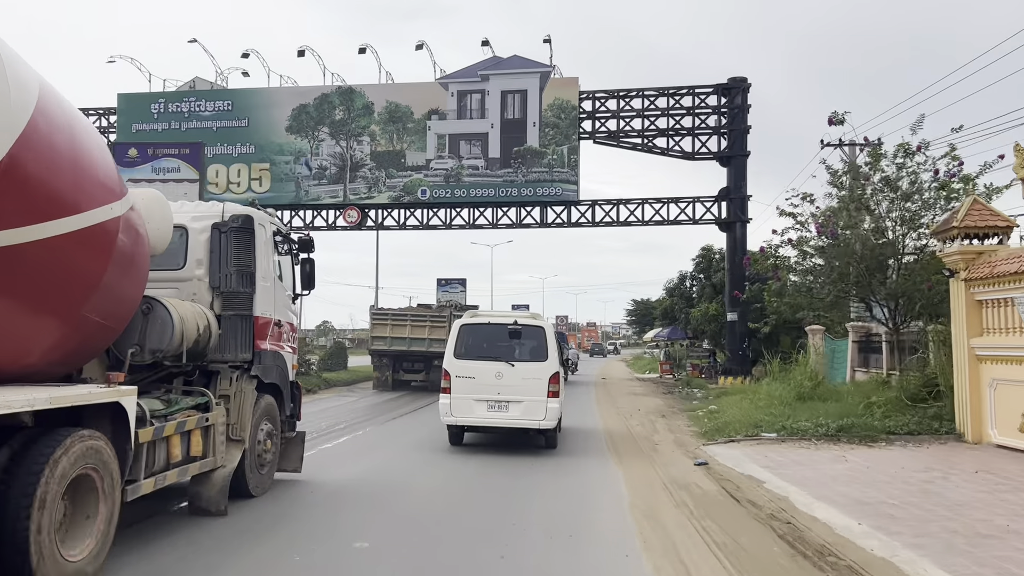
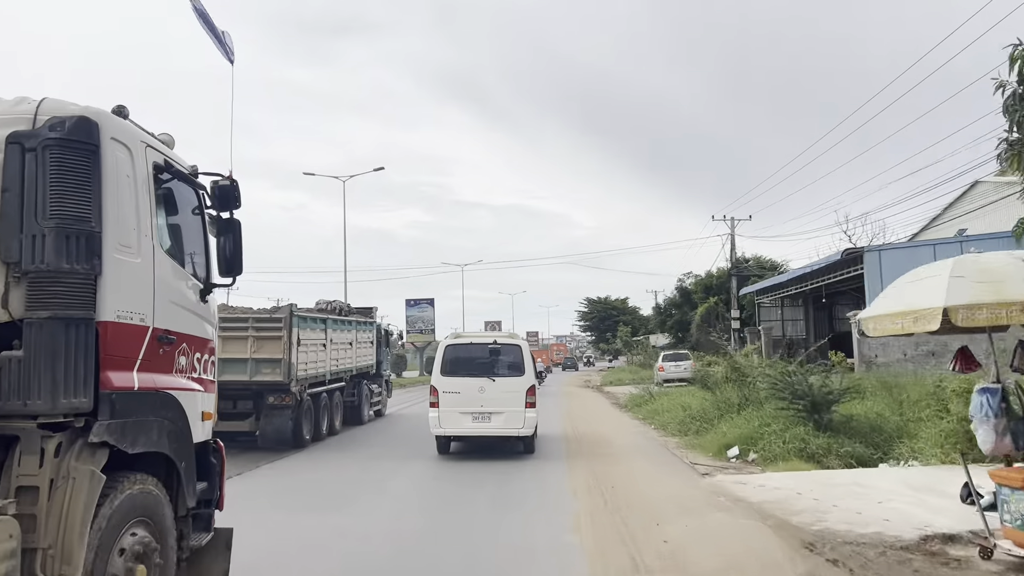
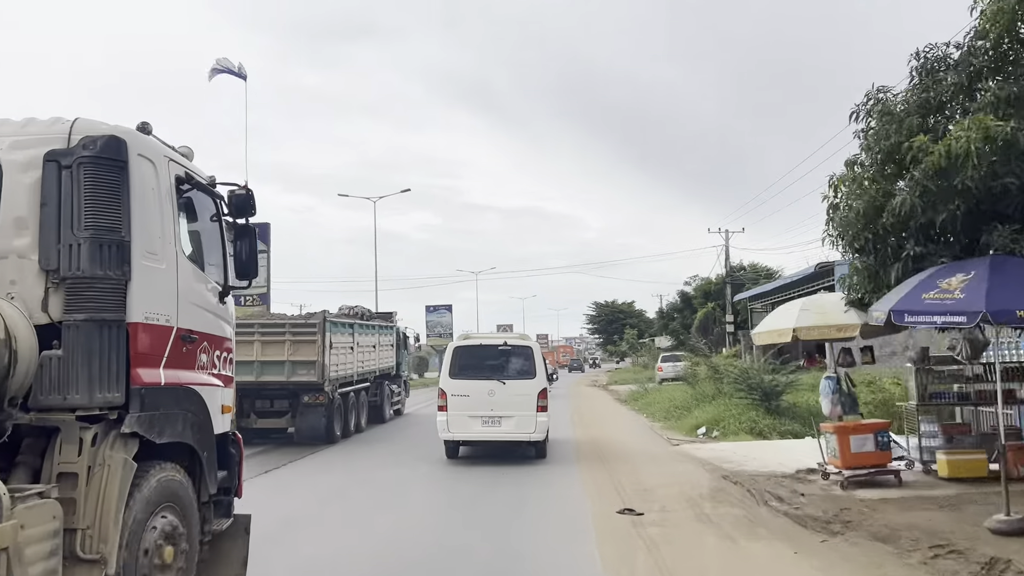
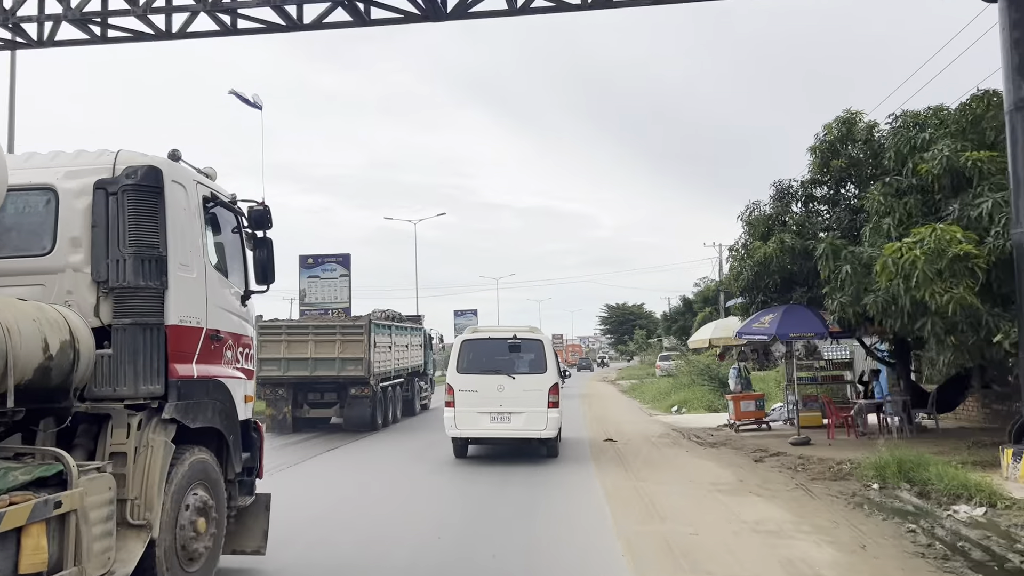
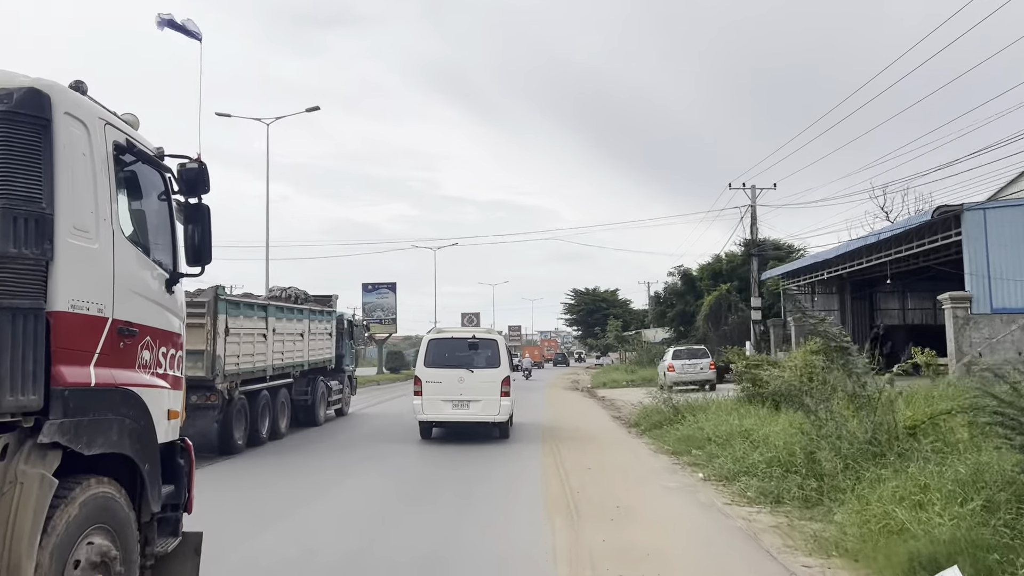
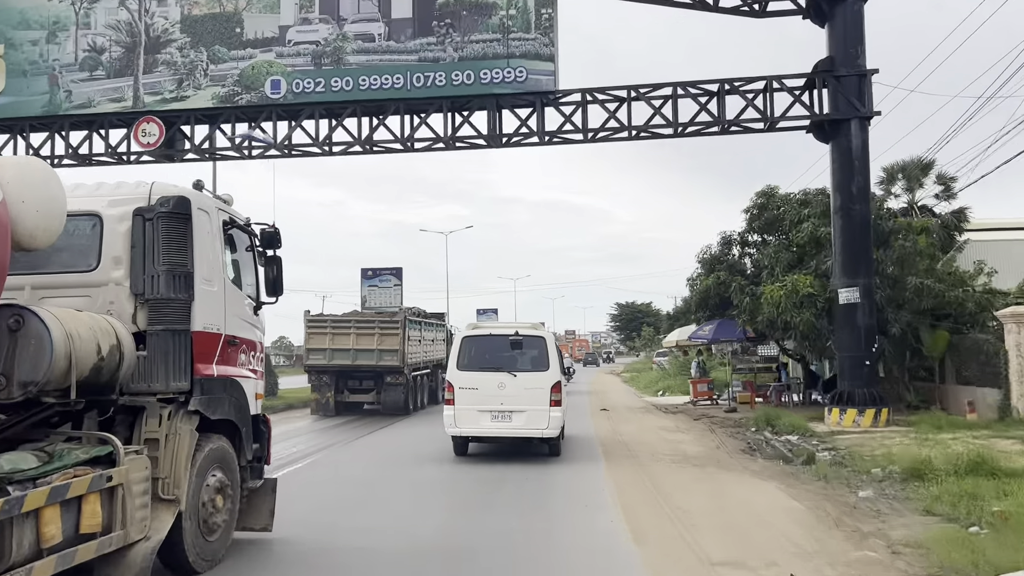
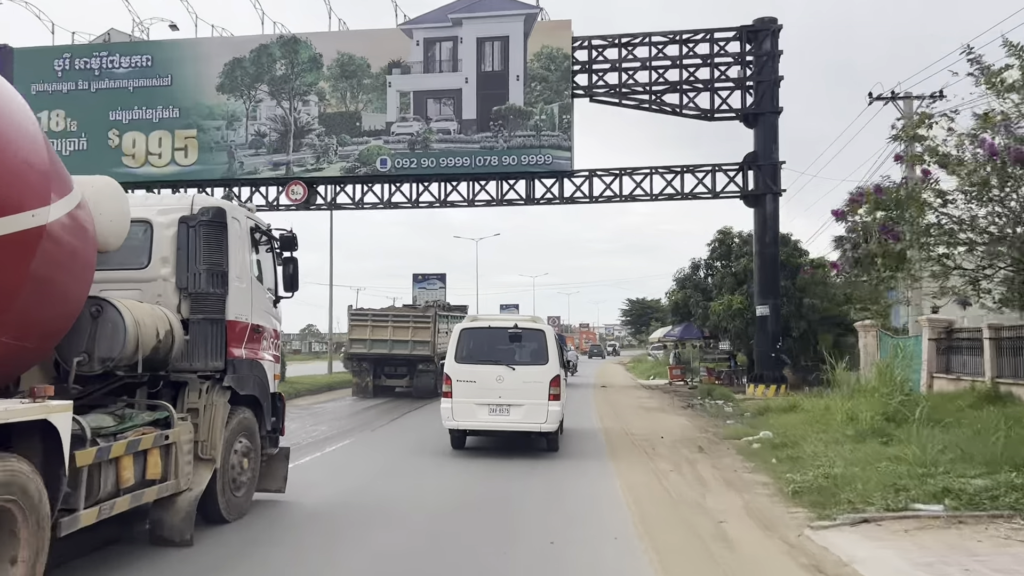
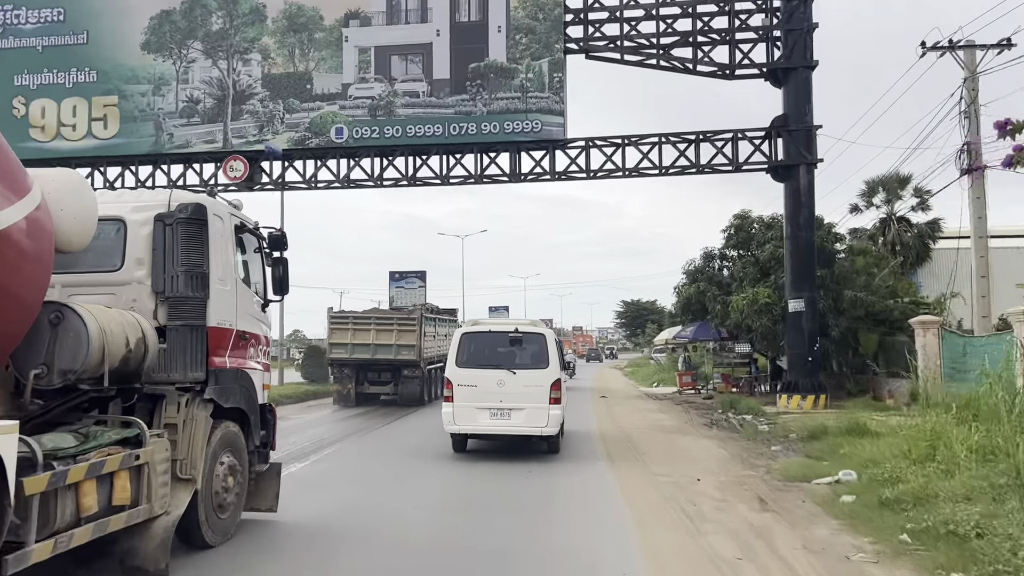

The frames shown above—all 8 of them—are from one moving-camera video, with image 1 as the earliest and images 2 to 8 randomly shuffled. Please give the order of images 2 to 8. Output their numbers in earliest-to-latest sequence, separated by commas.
7, 8, 6, 4, 3, 2, 5
